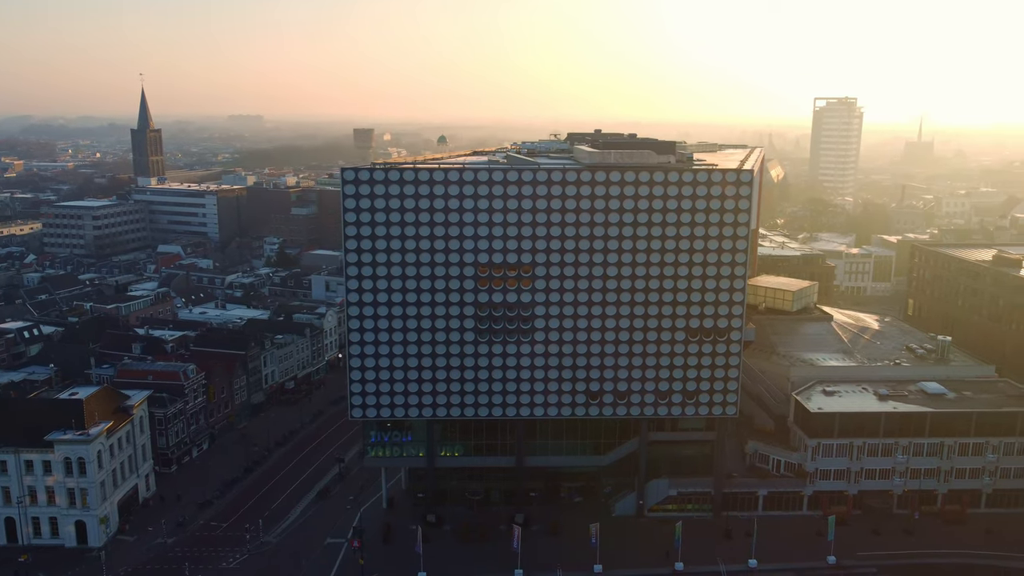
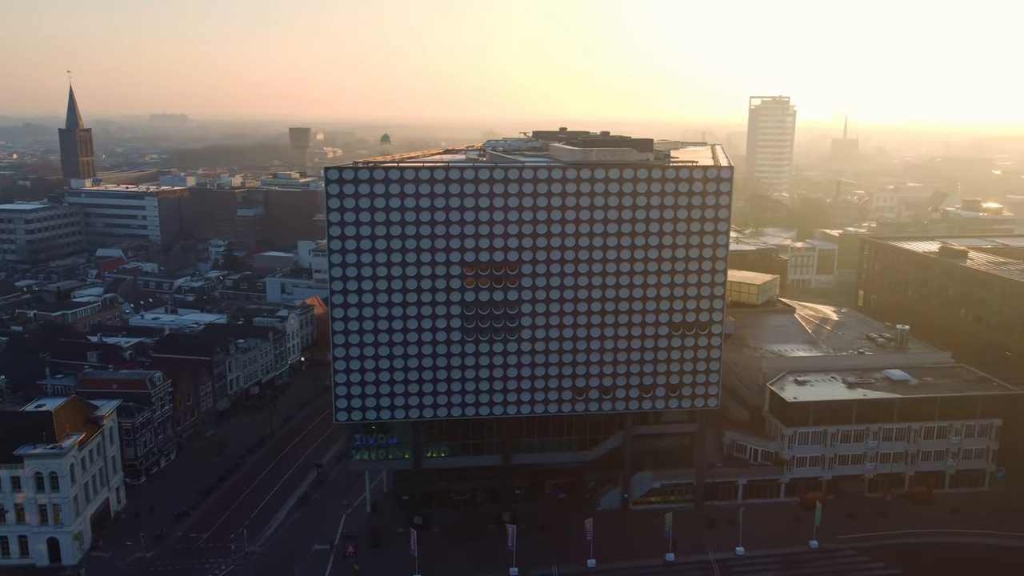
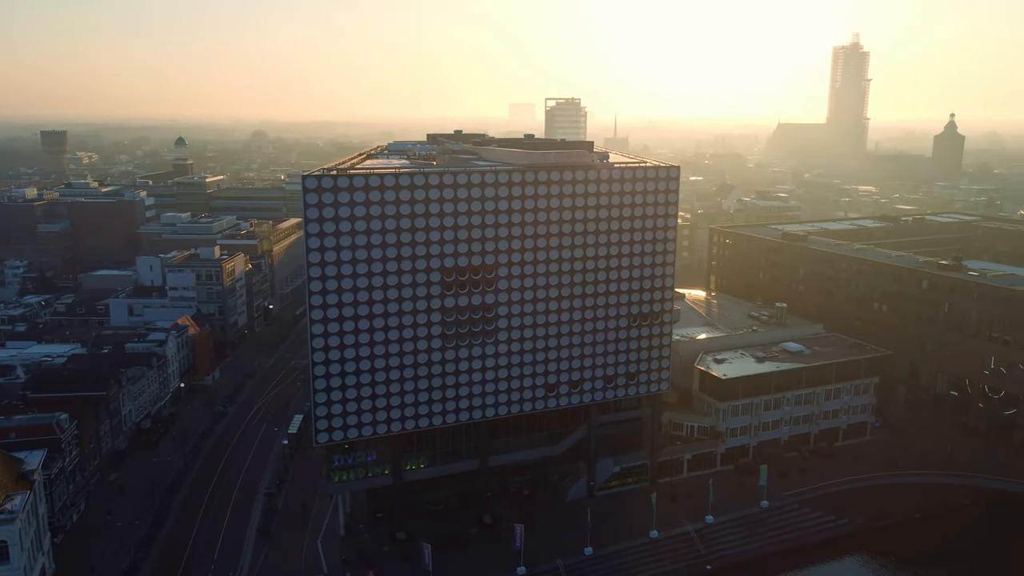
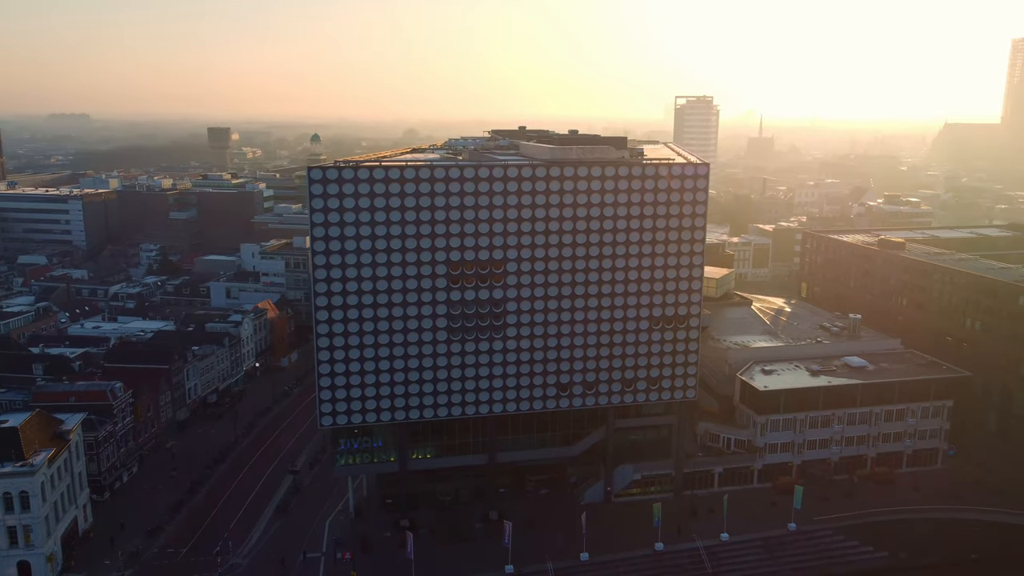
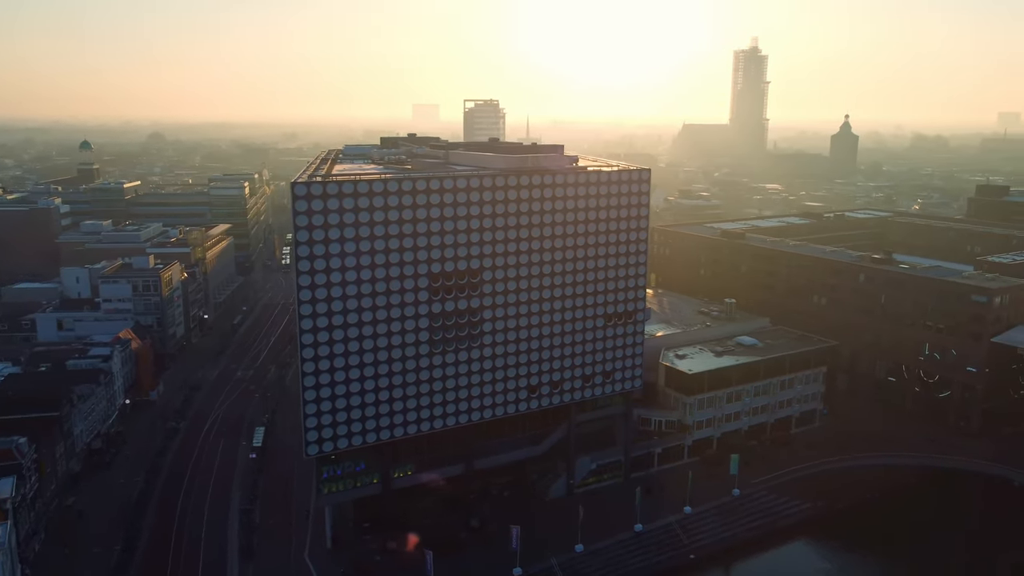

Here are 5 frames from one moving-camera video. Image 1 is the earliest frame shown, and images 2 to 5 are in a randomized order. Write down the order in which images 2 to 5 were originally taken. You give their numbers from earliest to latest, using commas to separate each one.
2, 4, 3, 5
